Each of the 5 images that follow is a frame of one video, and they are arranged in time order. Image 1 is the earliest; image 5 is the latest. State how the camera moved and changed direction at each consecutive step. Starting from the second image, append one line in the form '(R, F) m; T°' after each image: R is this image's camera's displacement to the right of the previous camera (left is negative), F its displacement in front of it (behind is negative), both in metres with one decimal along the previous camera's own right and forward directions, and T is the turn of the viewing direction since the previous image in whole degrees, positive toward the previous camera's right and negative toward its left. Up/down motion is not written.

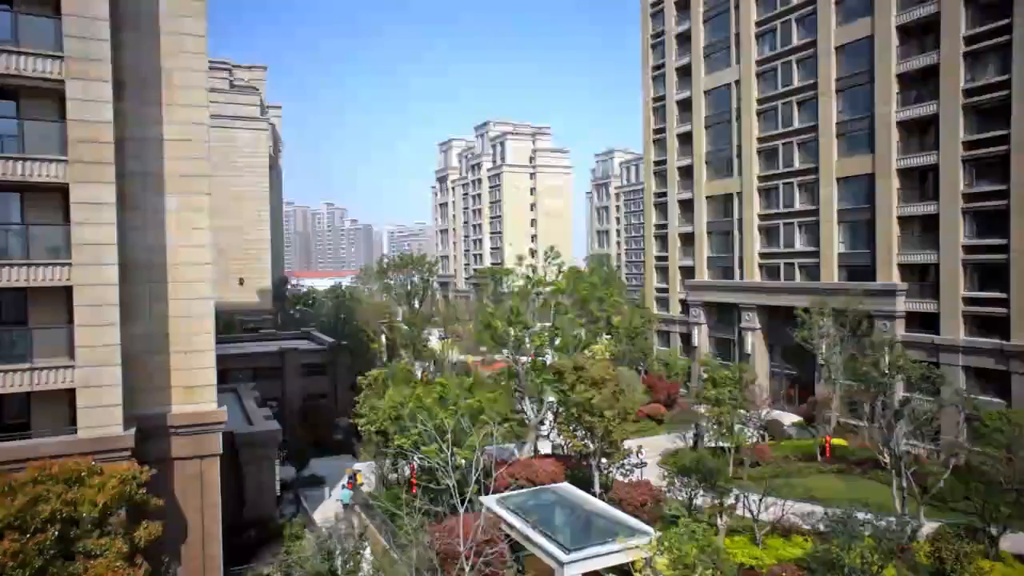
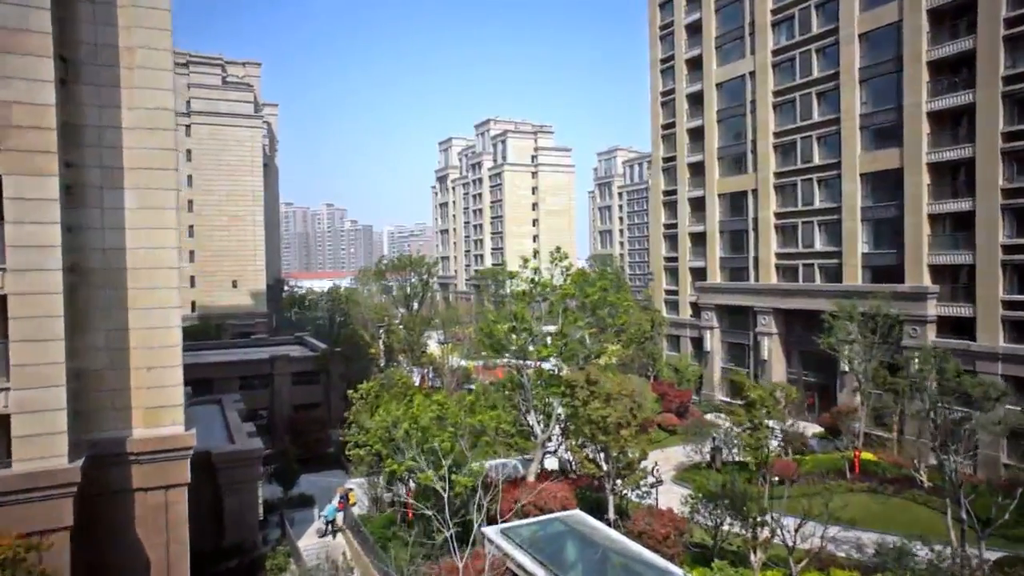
(-0.1, +1.7) m; 0°
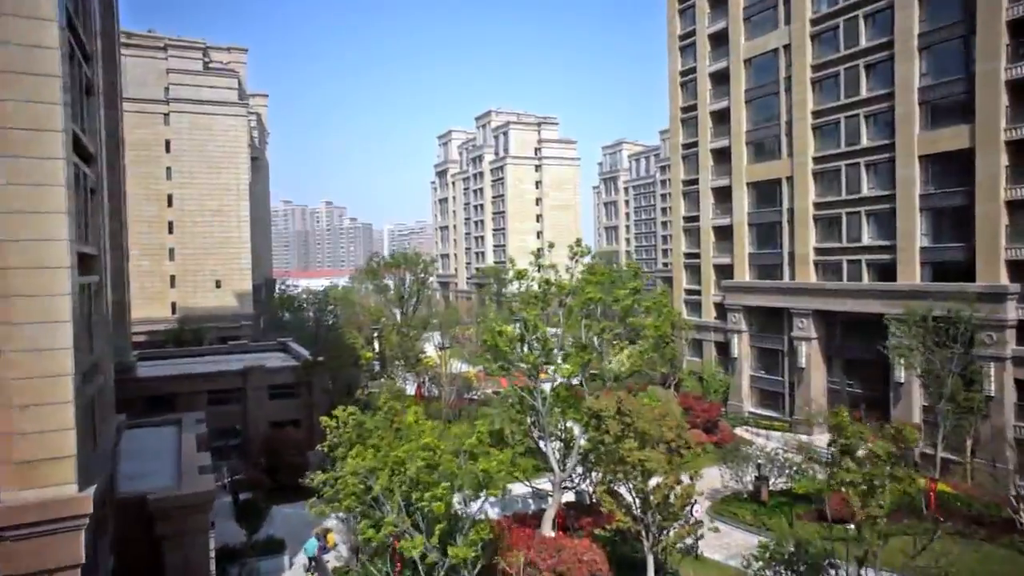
(-0.2, +3.5) m; 0°
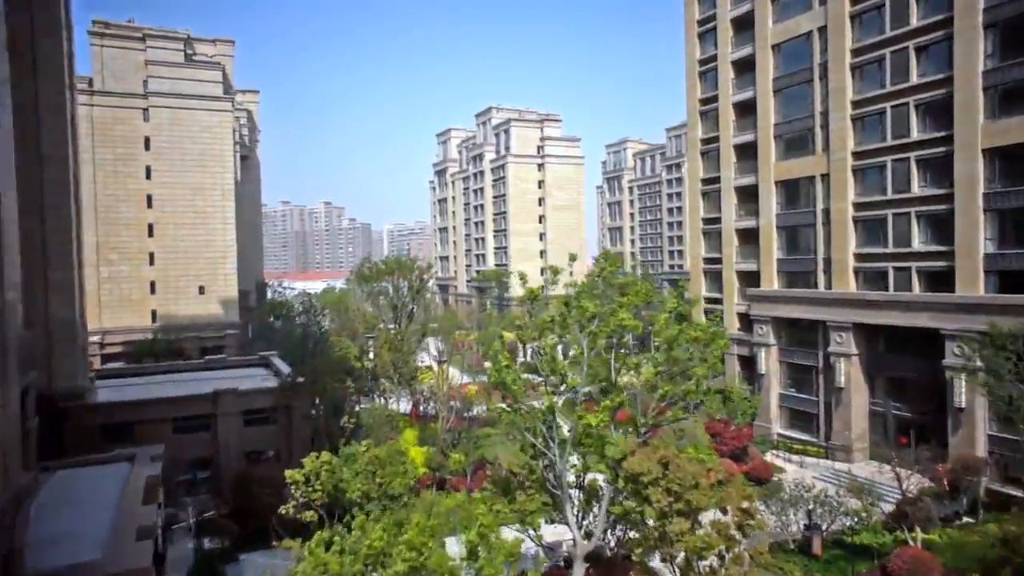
(-0.1, +2.9) m; 0°
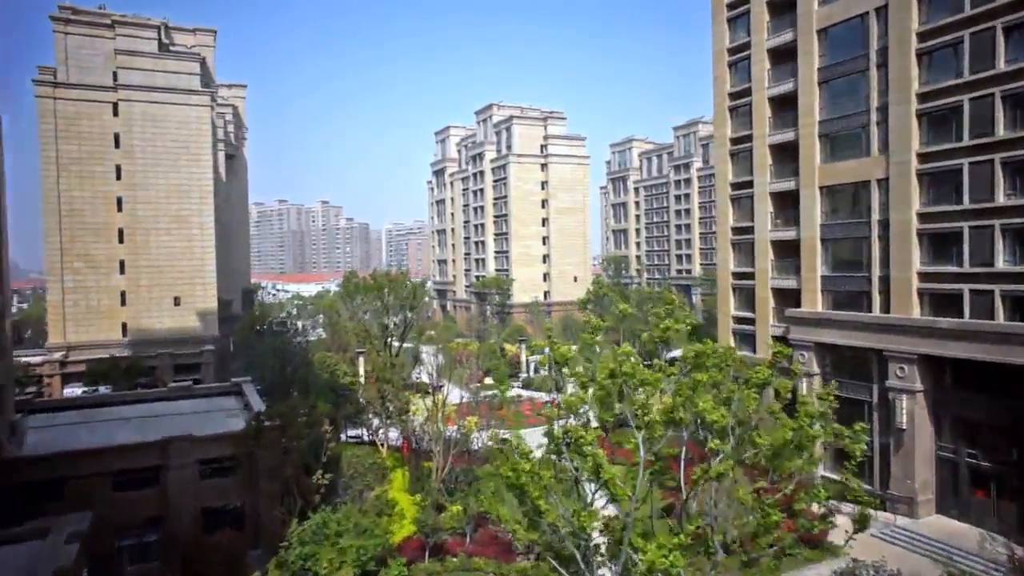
(-0.2, +3.6) m; 0°
